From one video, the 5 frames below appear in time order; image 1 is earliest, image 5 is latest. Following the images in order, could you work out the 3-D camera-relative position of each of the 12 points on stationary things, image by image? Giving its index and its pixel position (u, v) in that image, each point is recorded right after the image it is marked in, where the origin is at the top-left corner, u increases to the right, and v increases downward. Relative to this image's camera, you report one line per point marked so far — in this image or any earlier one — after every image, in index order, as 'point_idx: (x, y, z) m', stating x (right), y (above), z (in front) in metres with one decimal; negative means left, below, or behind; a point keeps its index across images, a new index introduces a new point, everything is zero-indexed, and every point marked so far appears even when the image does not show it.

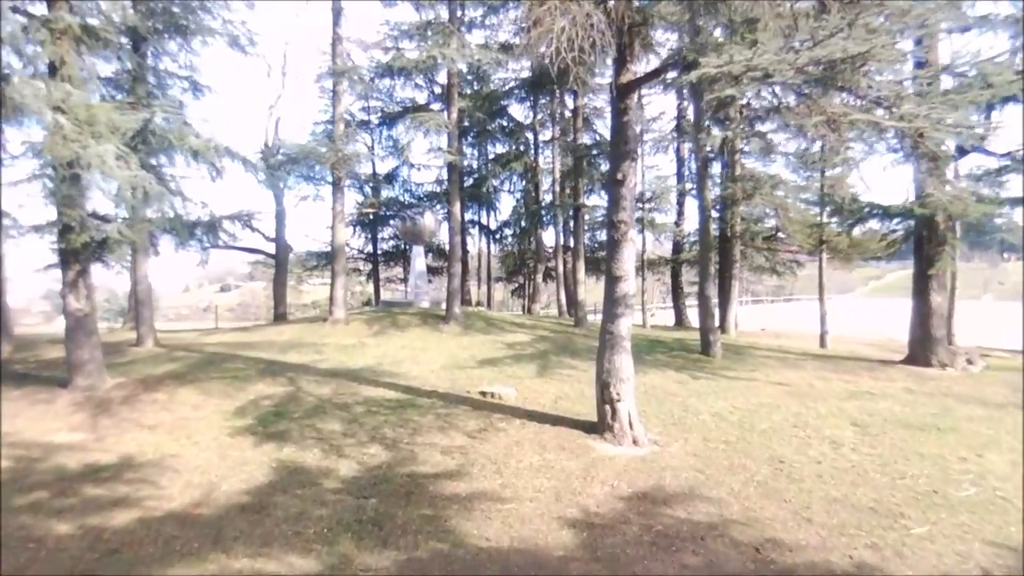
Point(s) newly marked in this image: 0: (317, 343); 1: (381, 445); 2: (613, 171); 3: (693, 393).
0: (-3.0, -0.9, +10.8) m
1: (-1.2, -1.4, +6.2) m
2: (+0.9, +1.0, +6.2) m
3: (+2.1, -1.2, +7.9) m
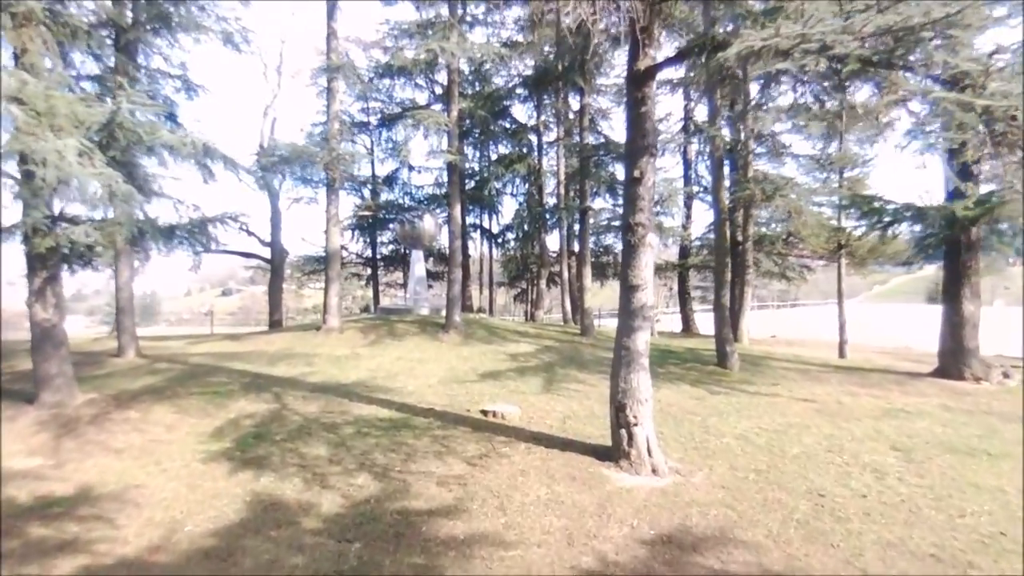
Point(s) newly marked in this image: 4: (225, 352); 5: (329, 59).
0: (-3.0, -1.0, +10.2) m
1: (-1.1, -1.5, +5.5) m
2: (+0.9, +1.0, +5.6) m
3: (+2.1, -1.3, +7.3) m
4: (-4.0, -0.9, +9.8) m
5: (-3.5, +4.4, +13.3) m
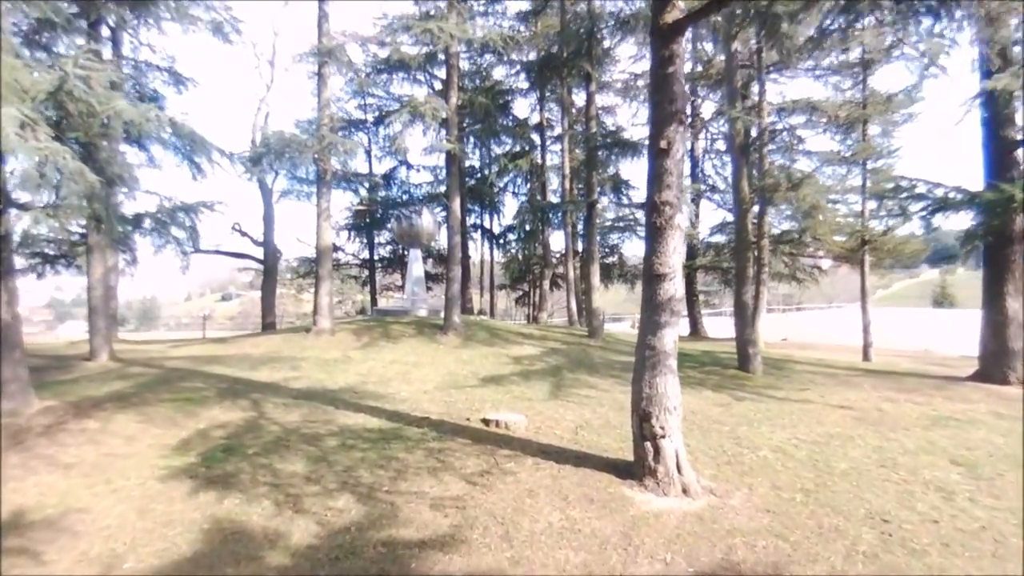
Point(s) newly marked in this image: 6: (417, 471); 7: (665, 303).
0: (-2.9, -0.9, +9.4) m
1: (-1.1, -1.4, +4.8) m
2: (+1.0, +1.0, +4.8) m
3: (+2.2, -1.2, +6.5) m
4: (-4.0, -0.9, +9.0) m
5: (-3.5, +4.4, +12.6) m
6: (-0.7, -1.4, +5.2) m
7: (+1.0, -0.1, +4.7) m
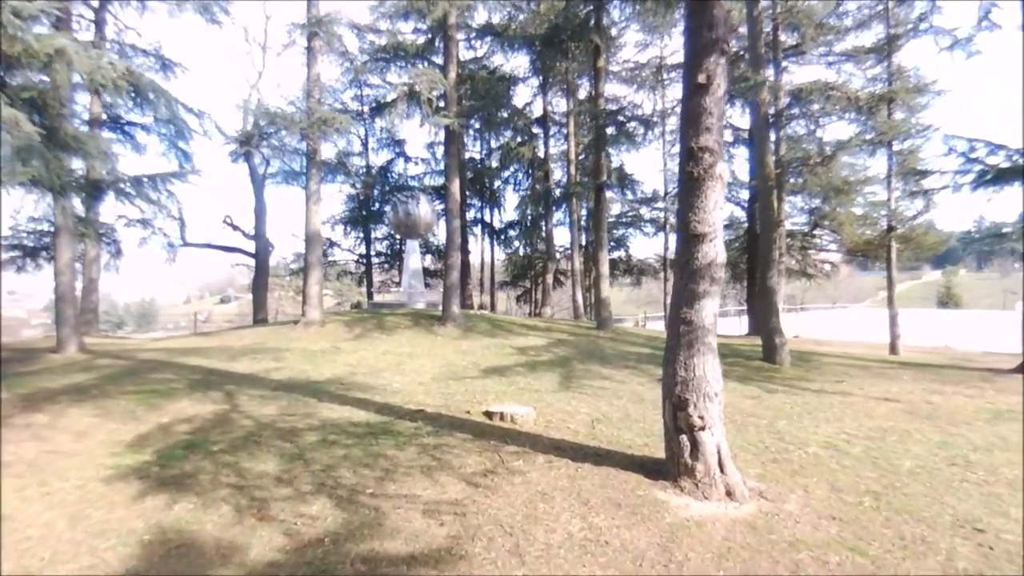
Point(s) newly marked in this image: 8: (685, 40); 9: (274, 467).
0: (-2.9, -0.8, +8.6) m
1: (-1.0, -1.2, +4.0) m
2: (+1.0, +1.2, +4.0) m
3: (+2.2, -1.0, +5.7) m
4: (-3.9, -0.7, +8.2) m
5: (-3.4, +4.6, +11.8) m
6: (-0.7, -1.1, +4.4) m
7: (+1.1, +0.1, +3.9) m
8: (+1.0, +1.4, +4.0) m
9: (-1.5, -1.2, +4.5) m
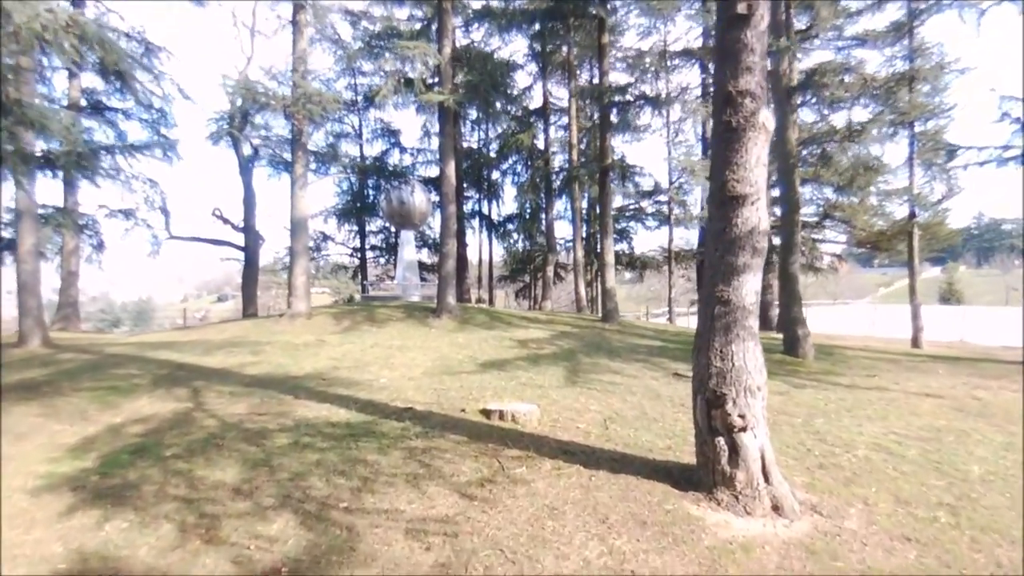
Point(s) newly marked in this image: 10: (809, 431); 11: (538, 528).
0: (-2.9, -0.6, +7.9) m
1: (-1.0, -1.1, +3.3) m
2: (+1.0, +1.4, +3.4) m
3: (+2.2, -0.9, +5.1) m
4: (-3.9, -0.6, +7.5) m
5: (-3.5, +4.8, +11.2) m
6: (-0.6, -1.0, +3.7) m
7: (+1.1, +0.2, +3.3) m
8: (+1.0, +1.6, +3.4) m
9: (-1.5, -1.0, +3.8) m
10: (+2.0, -1.0, +4.6) m
11: (+0.1, -1.1, +3.1) m
